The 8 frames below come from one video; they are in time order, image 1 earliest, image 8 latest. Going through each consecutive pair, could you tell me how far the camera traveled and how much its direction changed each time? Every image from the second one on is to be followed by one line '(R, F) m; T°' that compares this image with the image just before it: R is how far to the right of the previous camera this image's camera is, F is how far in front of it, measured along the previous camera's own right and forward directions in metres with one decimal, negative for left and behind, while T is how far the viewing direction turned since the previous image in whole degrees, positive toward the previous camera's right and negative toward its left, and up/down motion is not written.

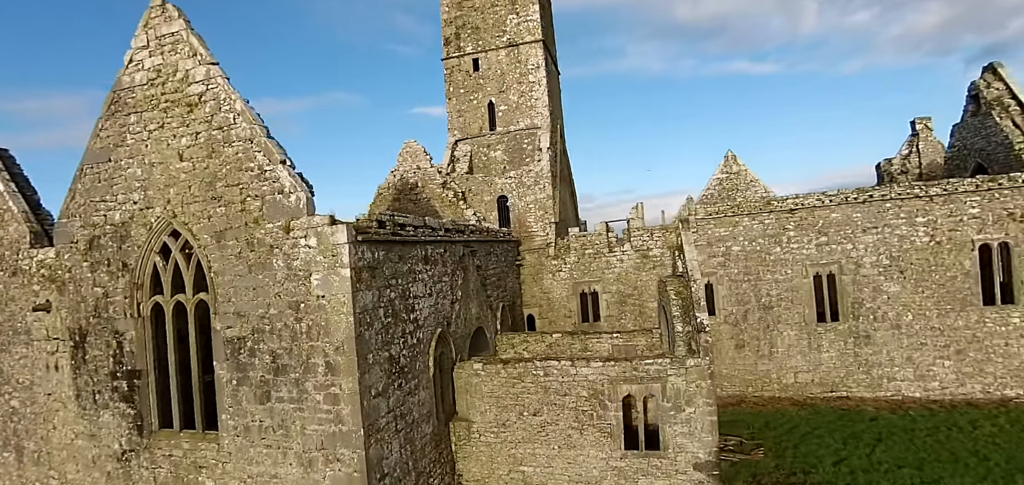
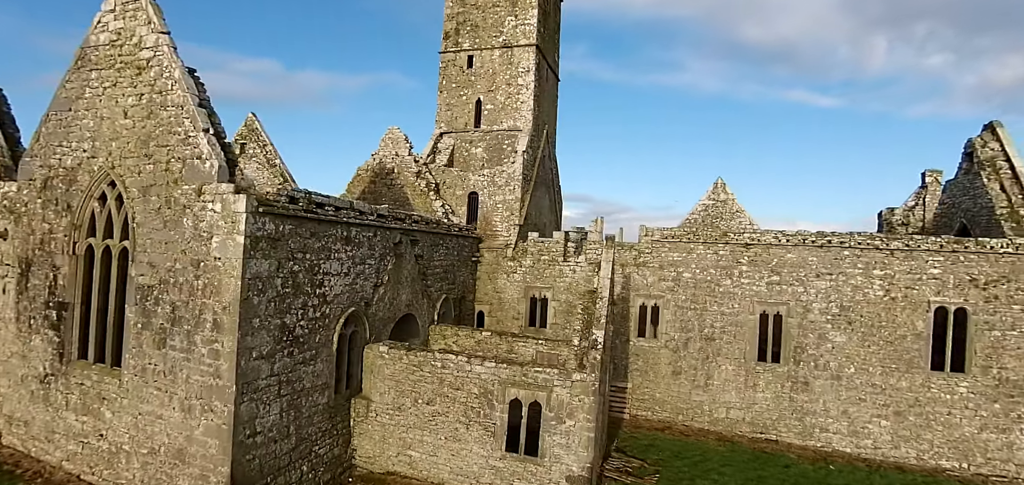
(+2.0, -0.2) m; -4°
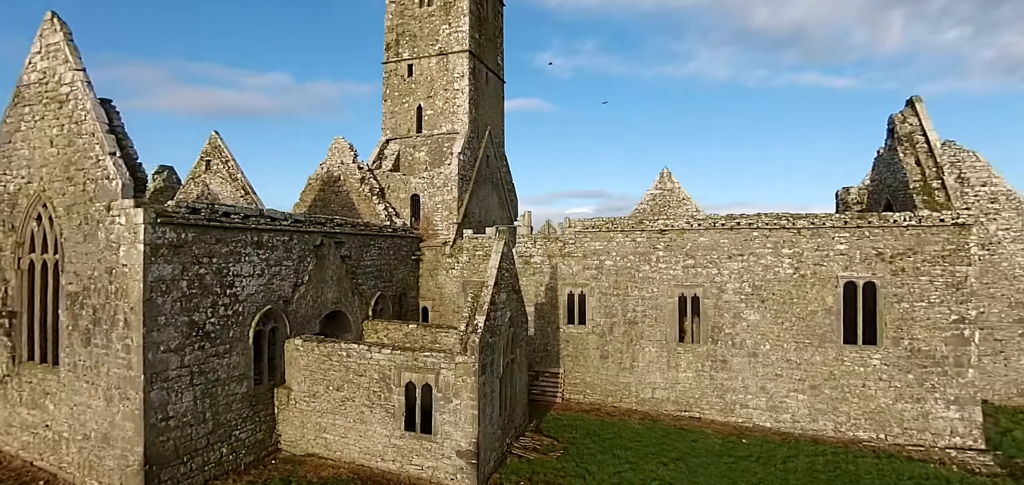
(+2.5, -0.7) m; -3°
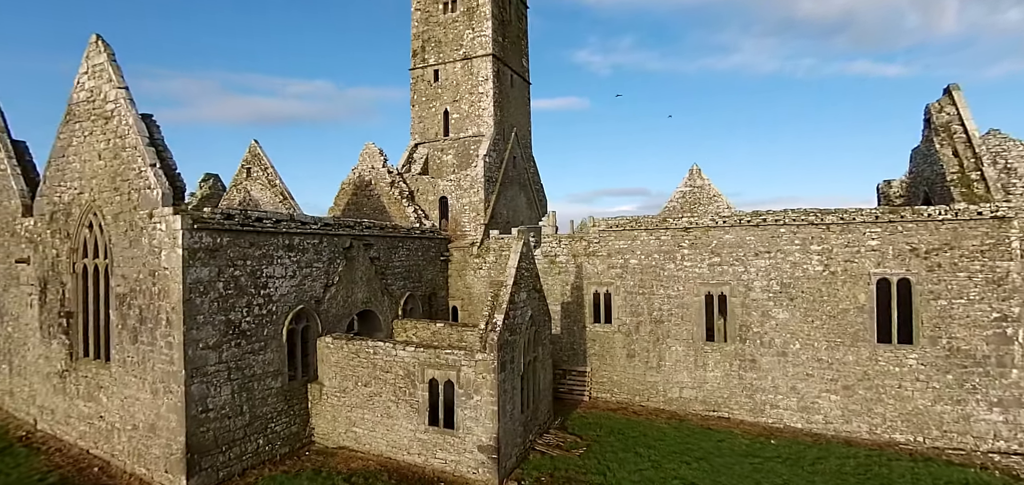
(+0.3, -0.2) m; -4°
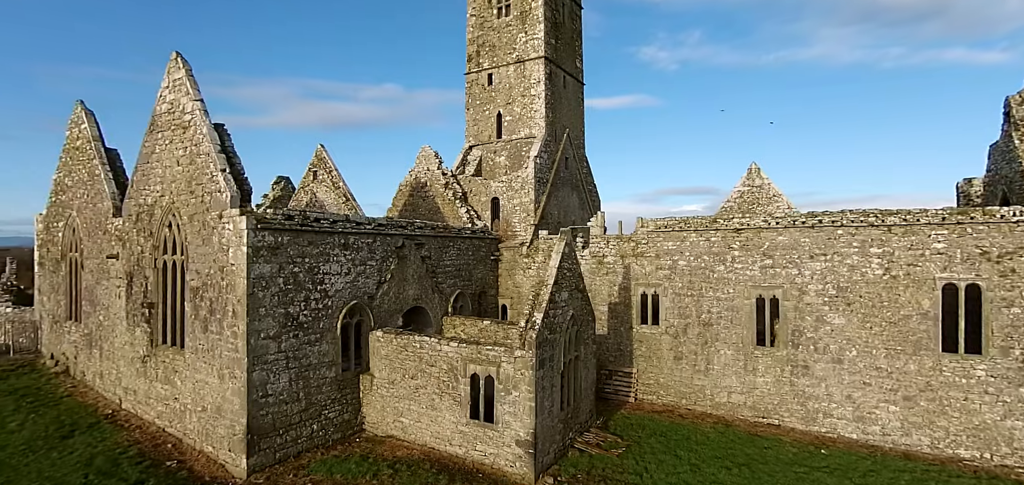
(+0.3, -0.2) m; -6°
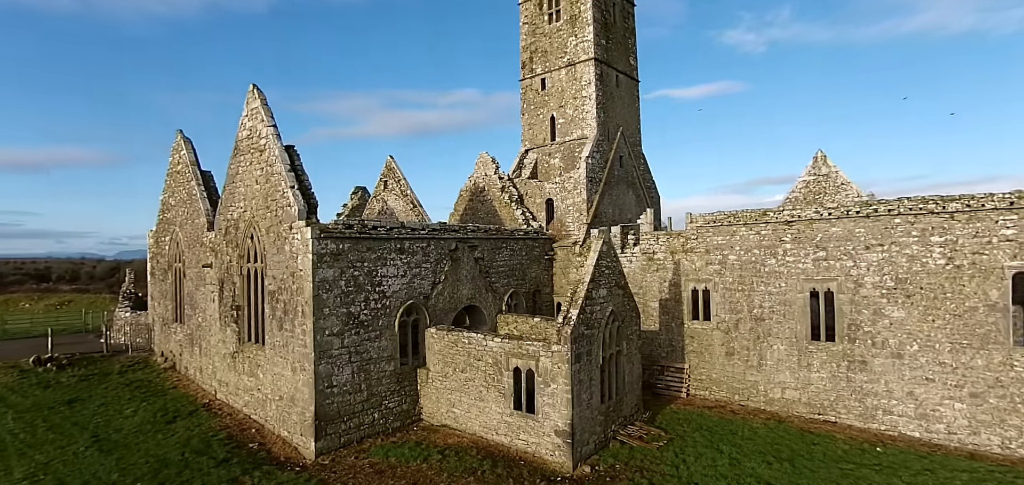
(+0.8, -0.5) m; -8°
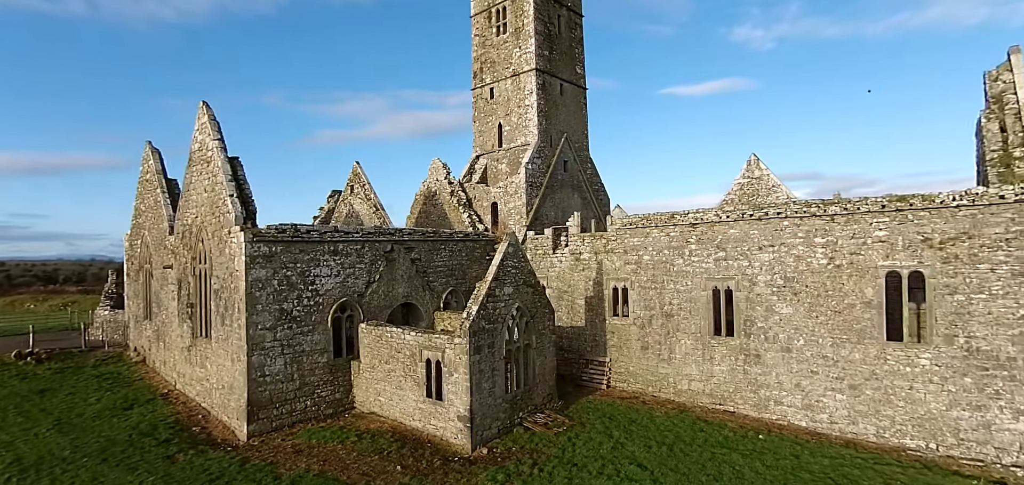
(+2.4, -0.9) m; -2°
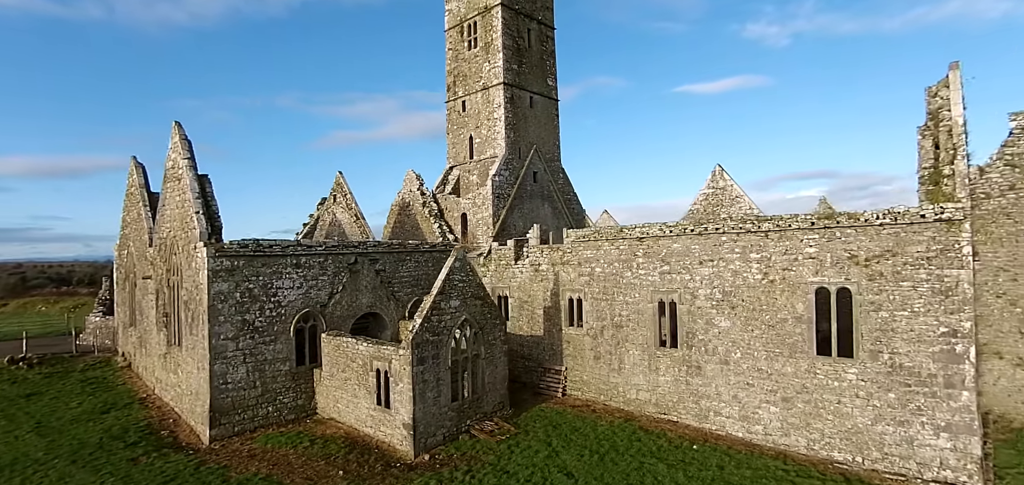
(+1.7, -0.4) m; -2°
